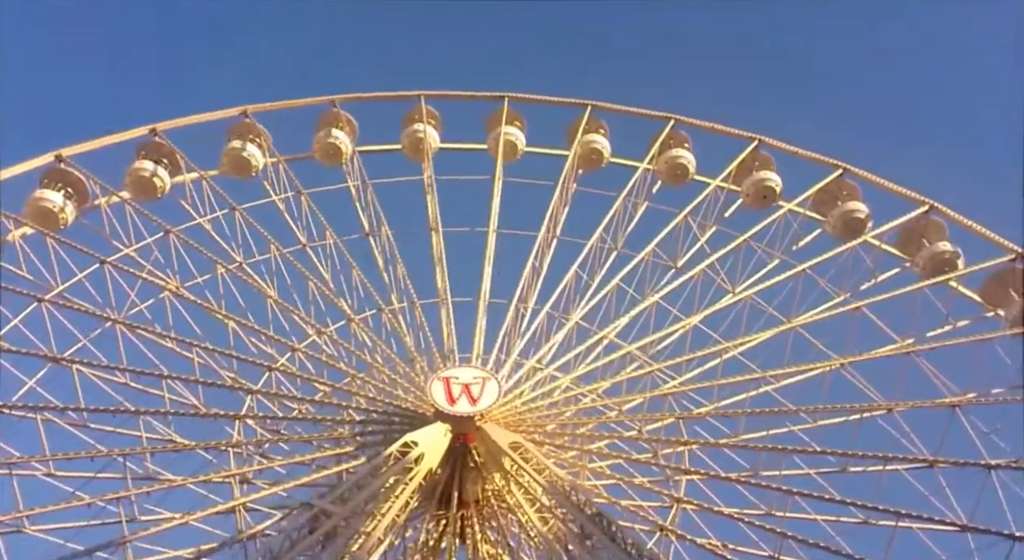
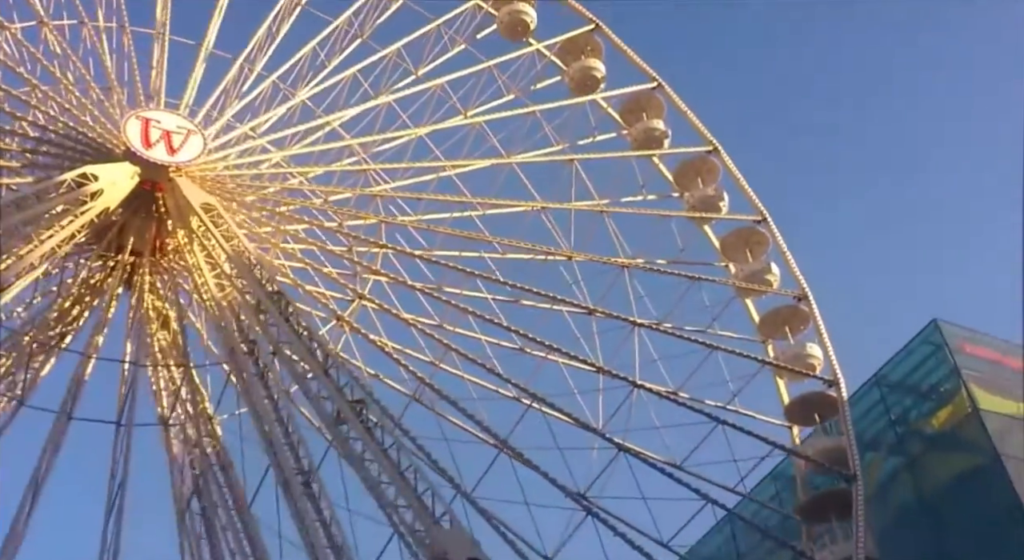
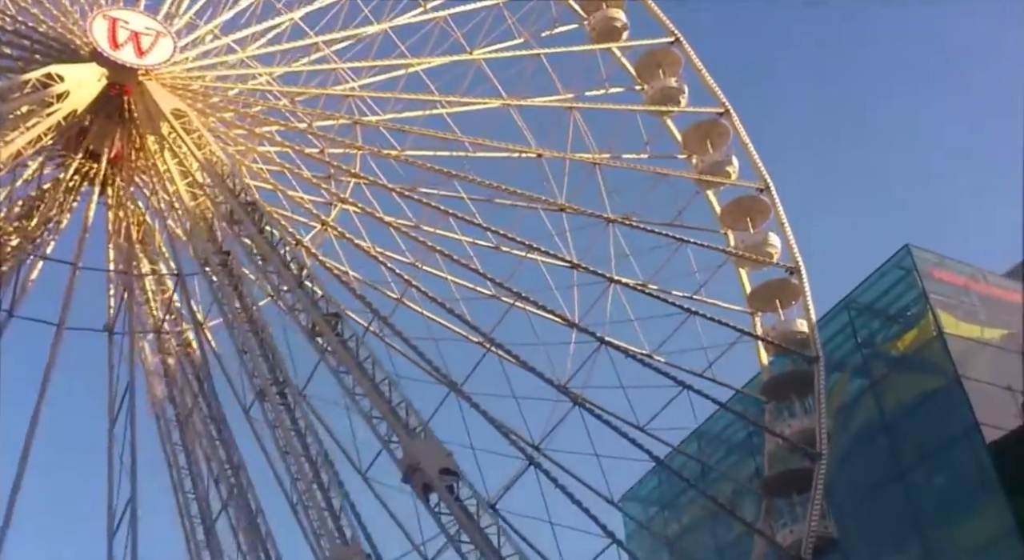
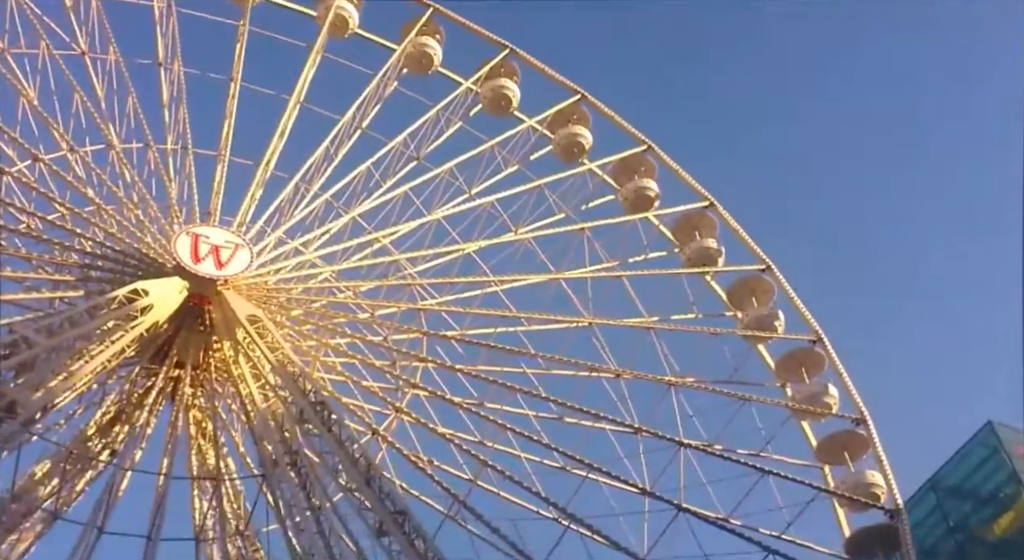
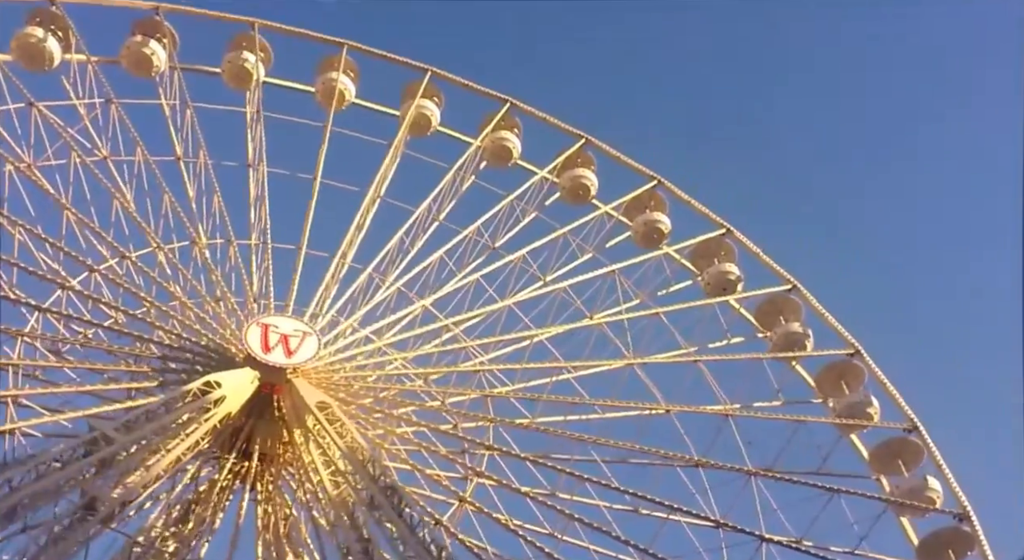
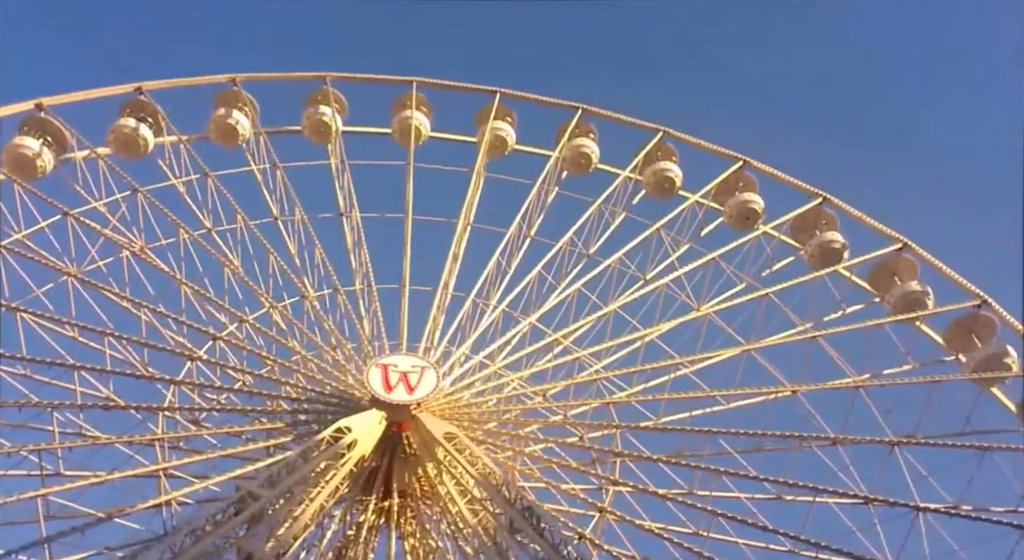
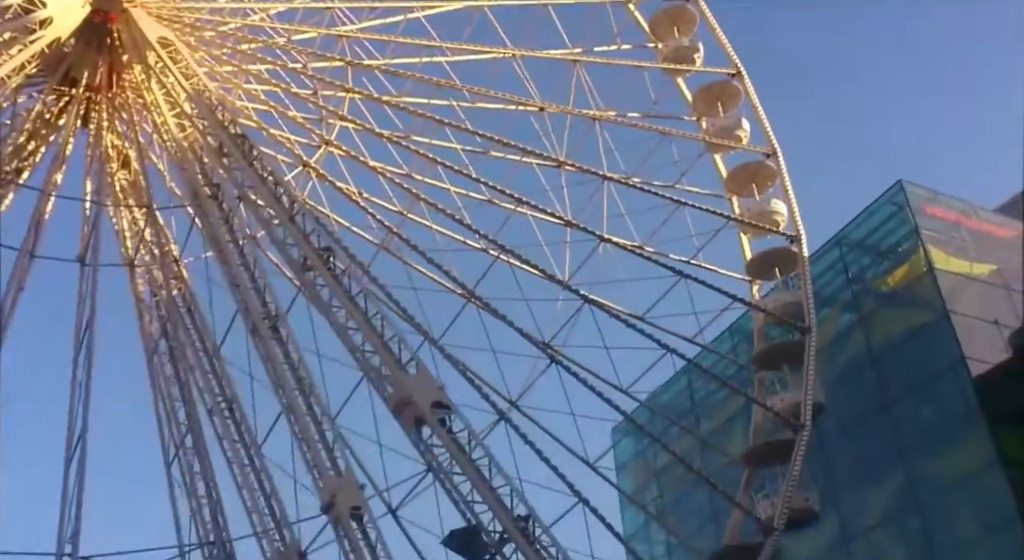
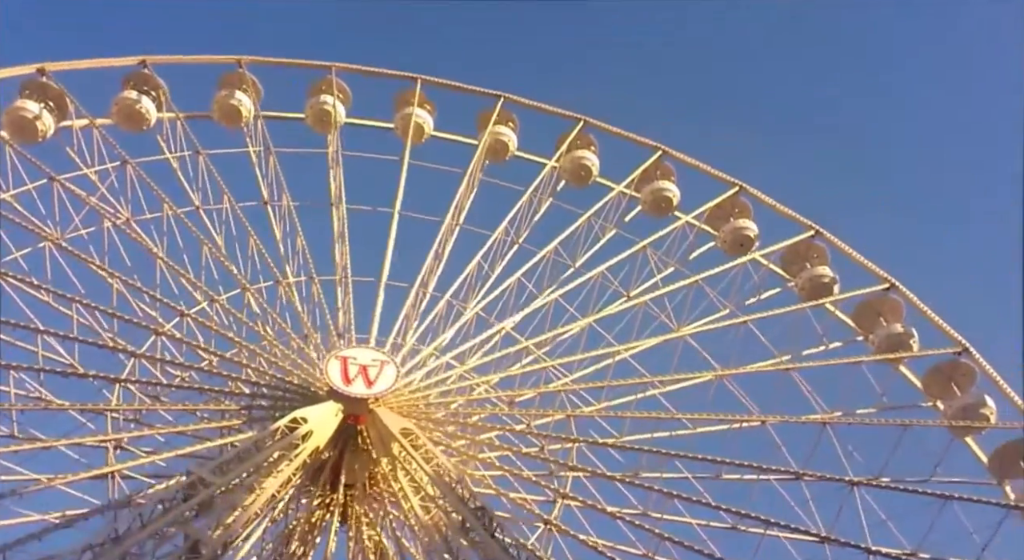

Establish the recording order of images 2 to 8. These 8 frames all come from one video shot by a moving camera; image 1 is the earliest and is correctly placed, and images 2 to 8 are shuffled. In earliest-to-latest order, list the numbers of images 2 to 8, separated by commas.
6, 8, 5, 4, 2, 3, 7
